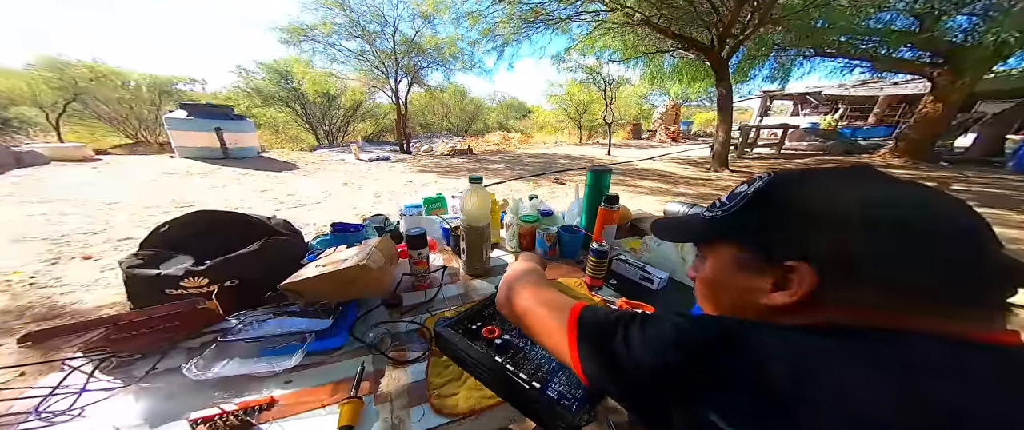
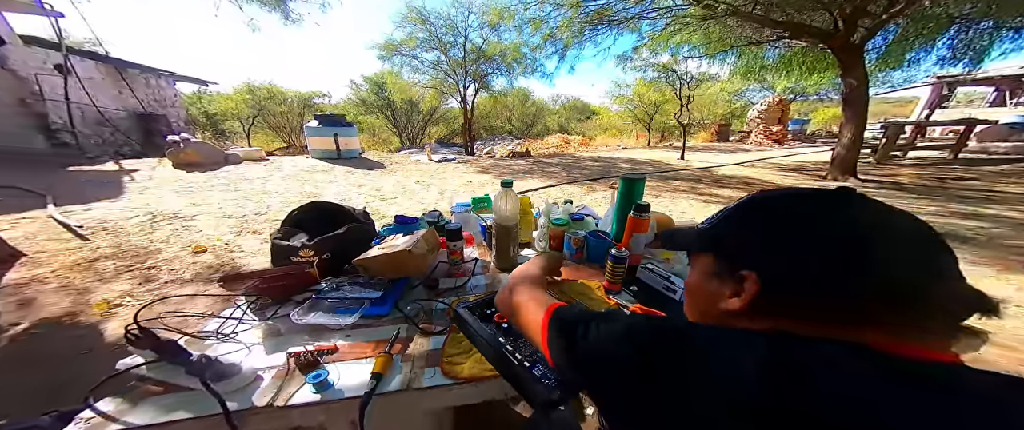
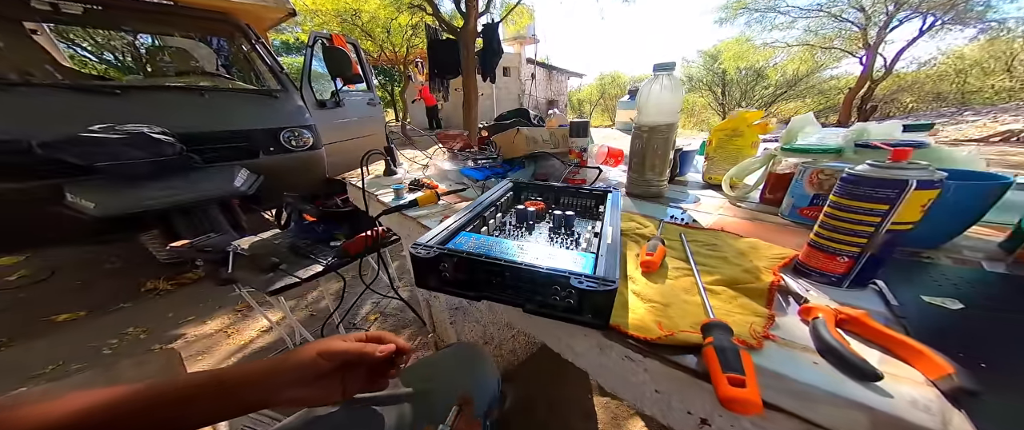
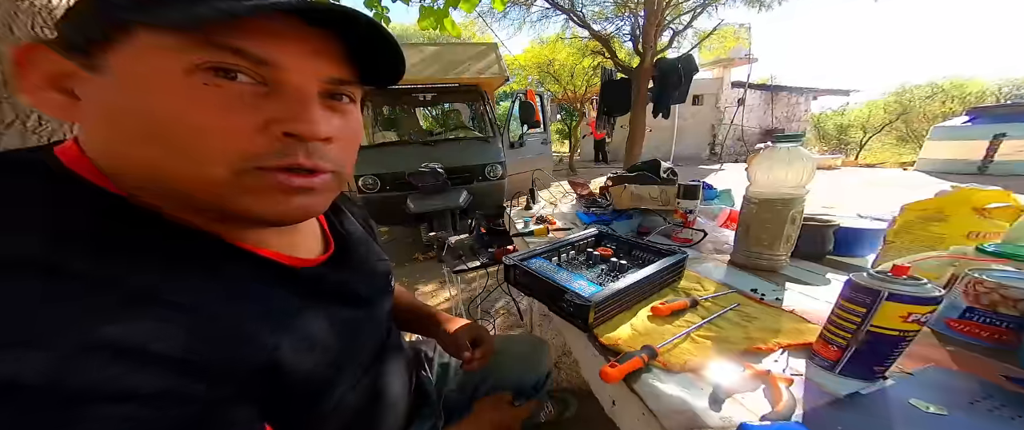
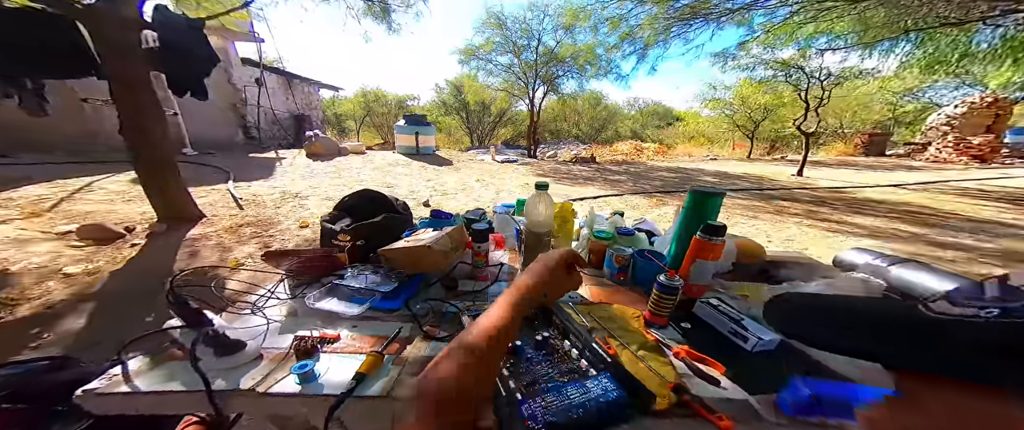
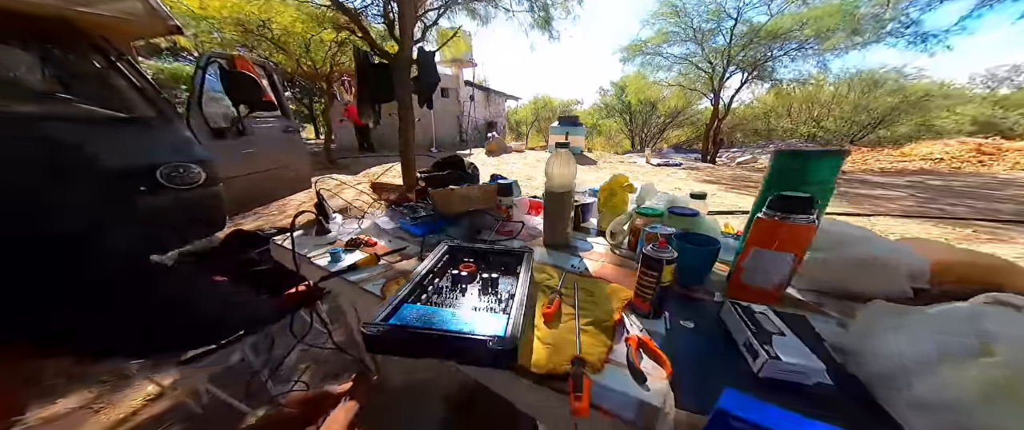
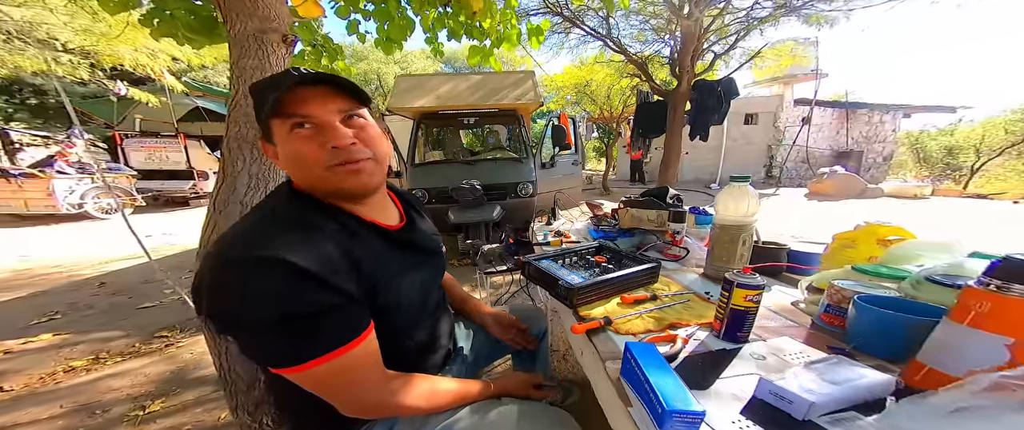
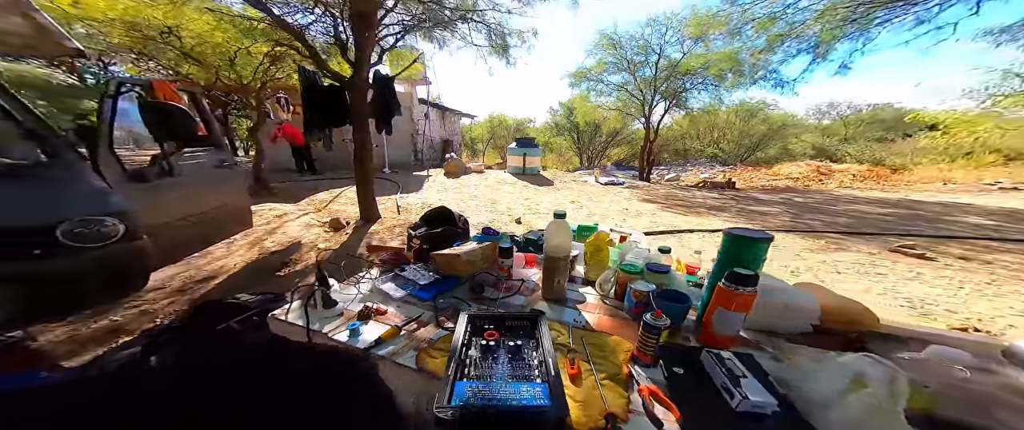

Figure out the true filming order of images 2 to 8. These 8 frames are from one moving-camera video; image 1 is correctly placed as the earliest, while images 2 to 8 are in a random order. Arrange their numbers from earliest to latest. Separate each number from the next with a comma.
2, 5, 8, 6, 3, 4, 7
